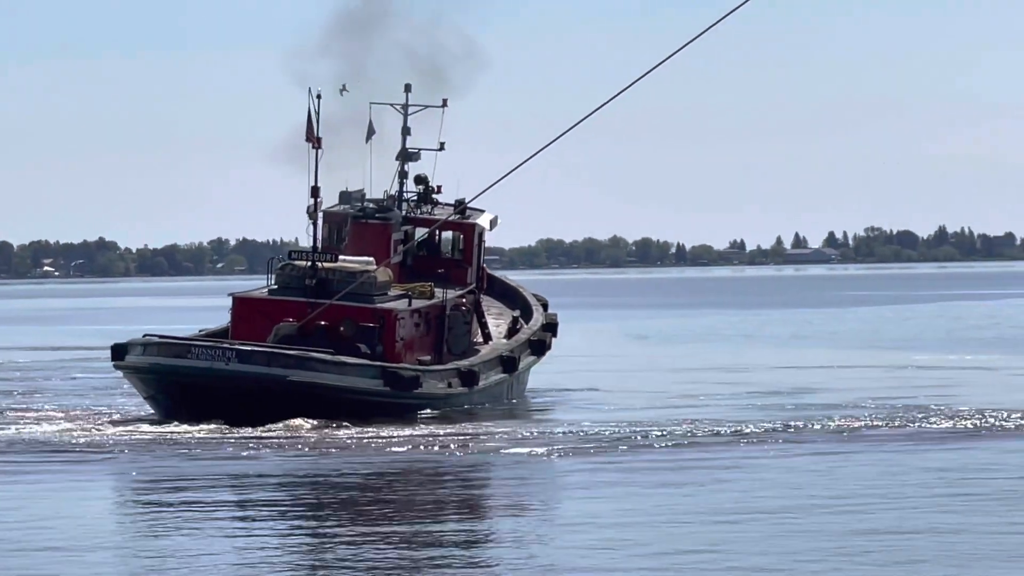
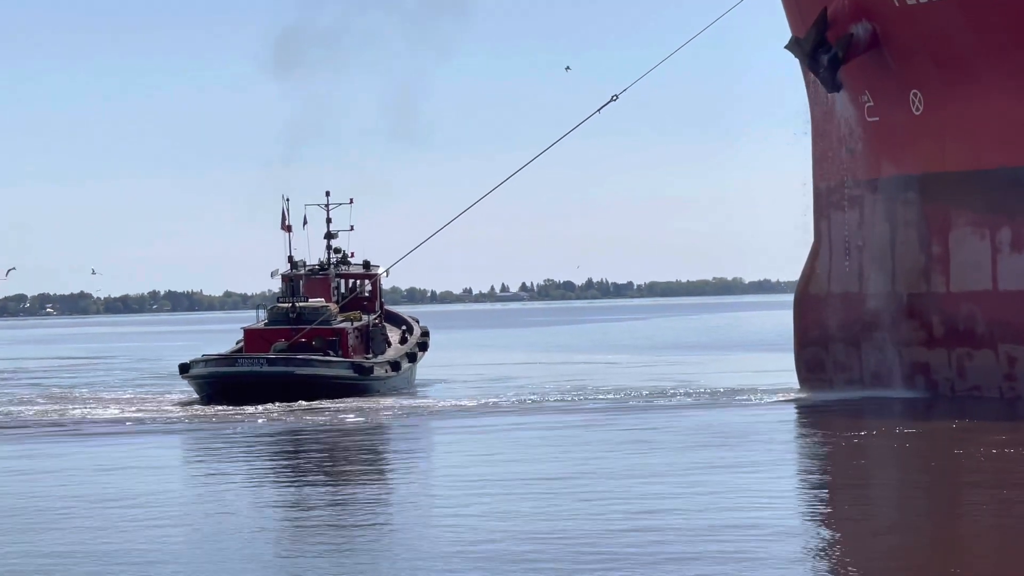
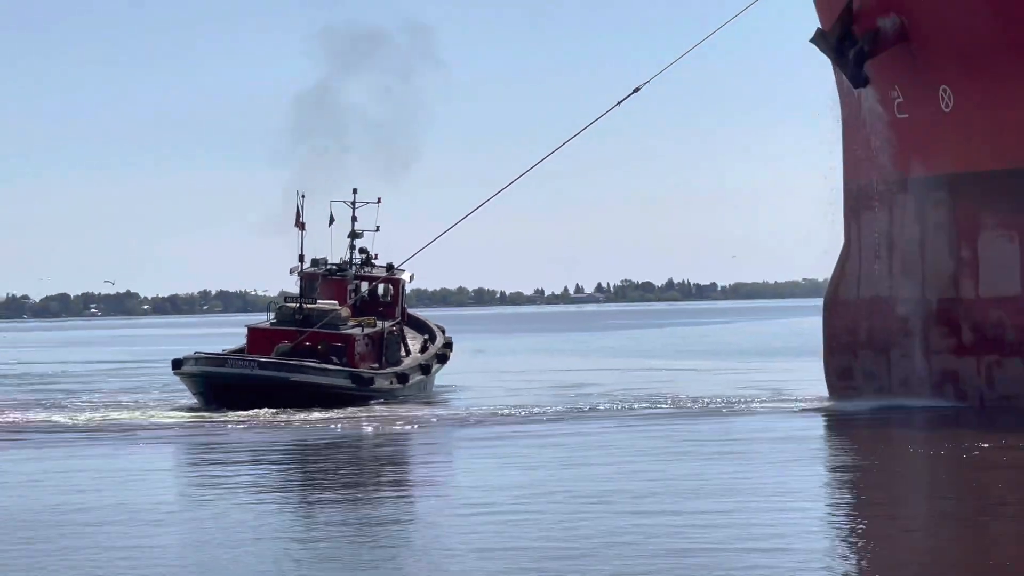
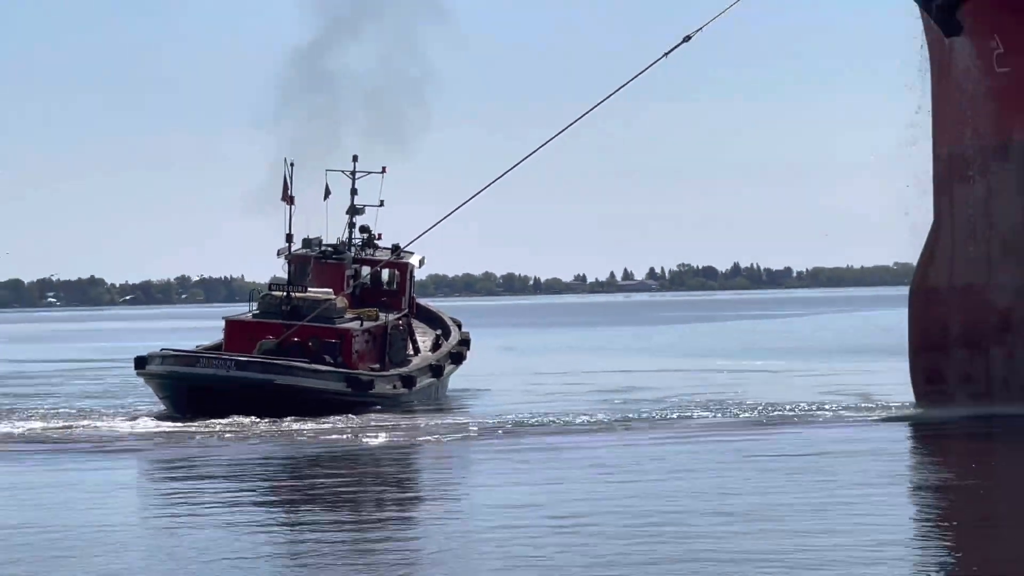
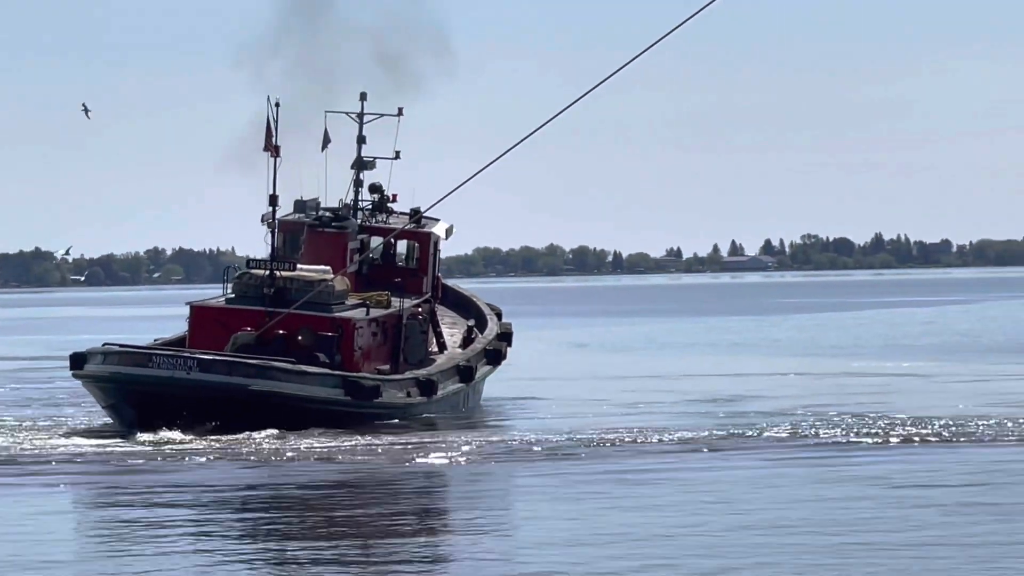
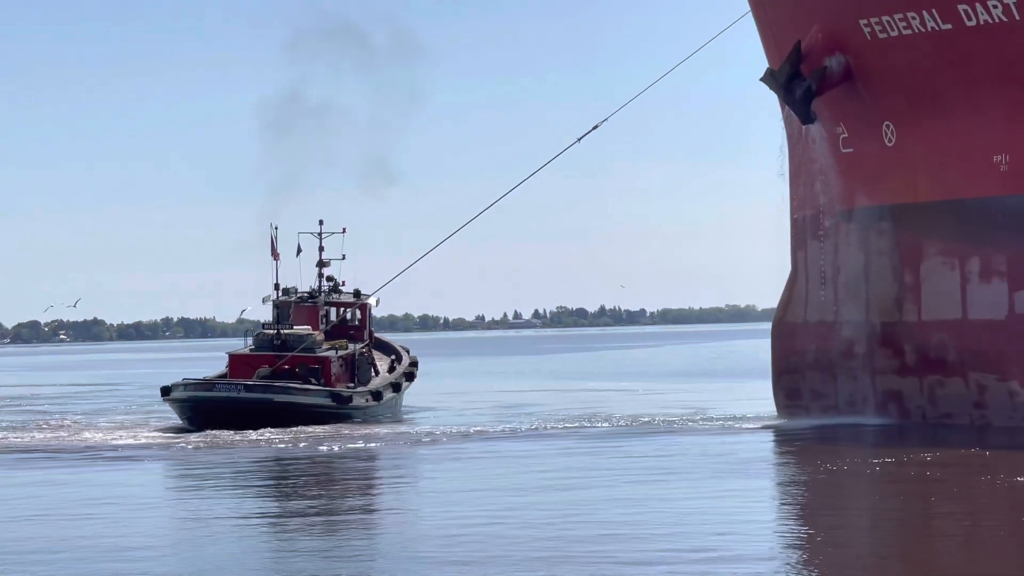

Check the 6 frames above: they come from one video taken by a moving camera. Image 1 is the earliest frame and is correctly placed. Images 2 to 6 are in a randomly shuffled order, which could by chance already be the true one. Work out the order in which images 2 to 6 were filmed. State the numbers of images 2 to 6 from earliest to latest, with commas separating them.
5, 4, 3, 6, 2
